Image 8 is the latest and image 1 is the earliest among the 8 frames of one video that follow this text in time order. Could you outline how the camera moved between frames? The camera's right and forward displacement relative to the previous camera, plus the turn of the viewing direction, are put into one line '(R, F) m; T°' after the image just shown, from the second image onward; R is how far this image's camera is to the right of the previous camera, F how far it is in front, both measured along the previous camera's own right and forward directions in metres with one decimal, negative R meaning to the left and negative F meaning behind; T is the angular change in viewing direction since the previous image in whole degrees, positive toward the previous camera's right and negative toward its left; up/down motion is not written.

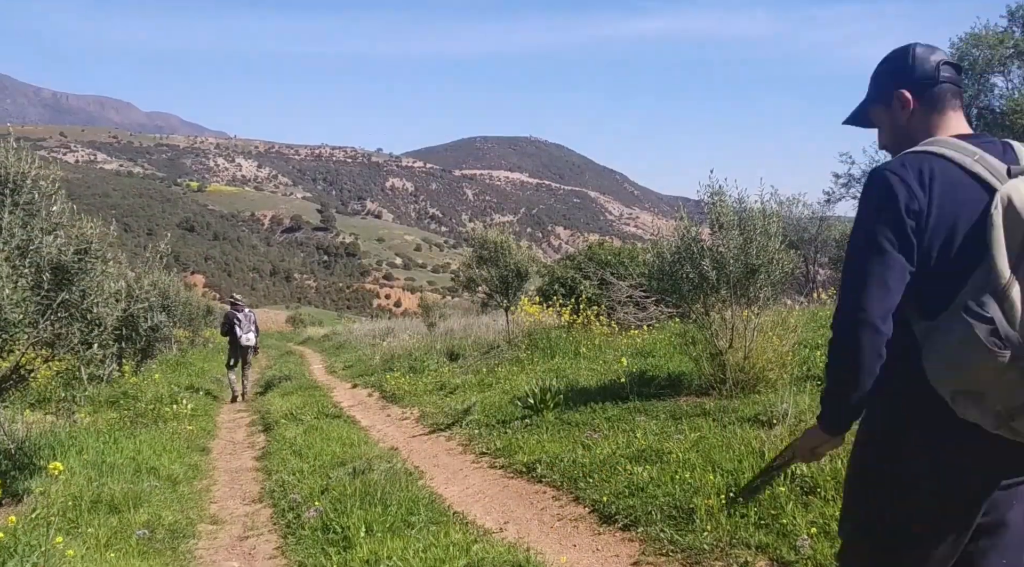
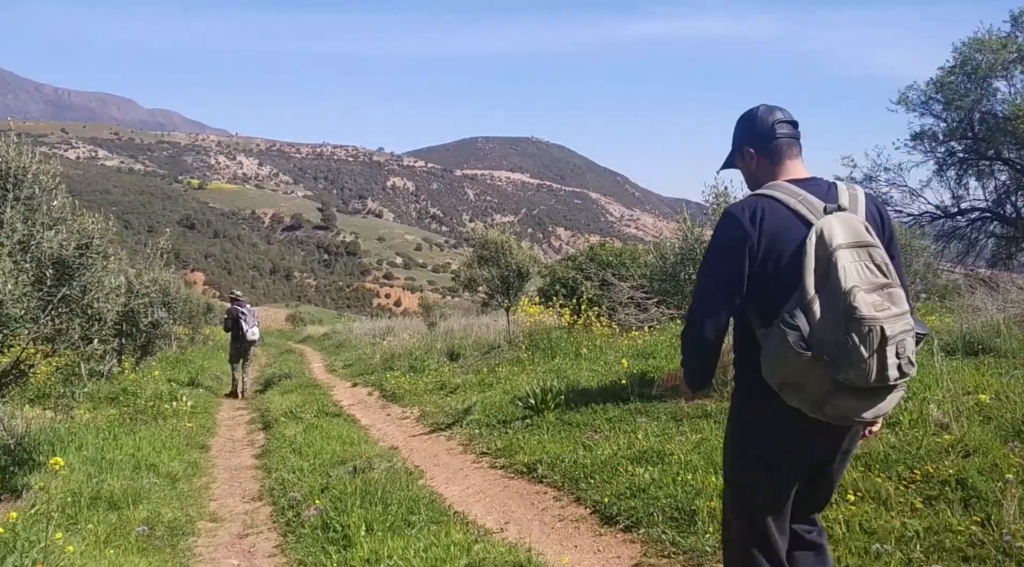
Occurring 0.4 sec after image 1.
(0.0, 0.0) m; 0°
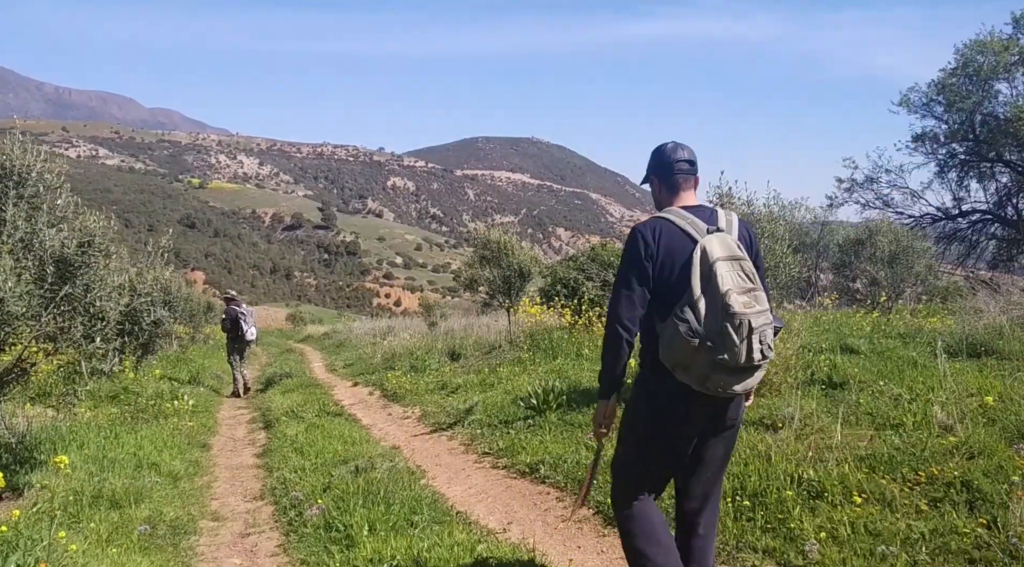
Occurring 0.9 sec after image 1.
(0.0, 0.0) m; 0°
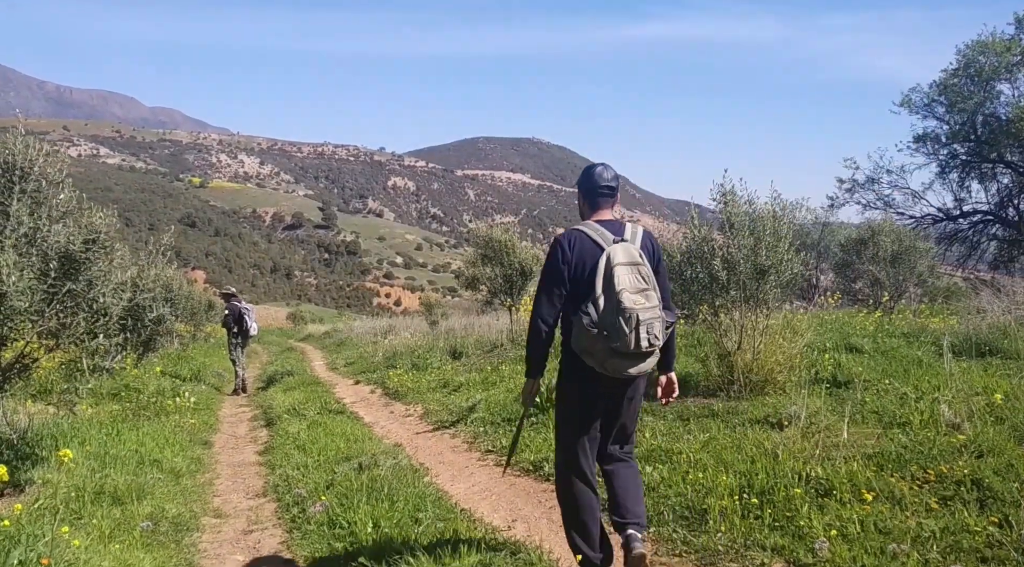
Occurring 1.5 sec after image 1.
(0.0, 0.0) m; 0°
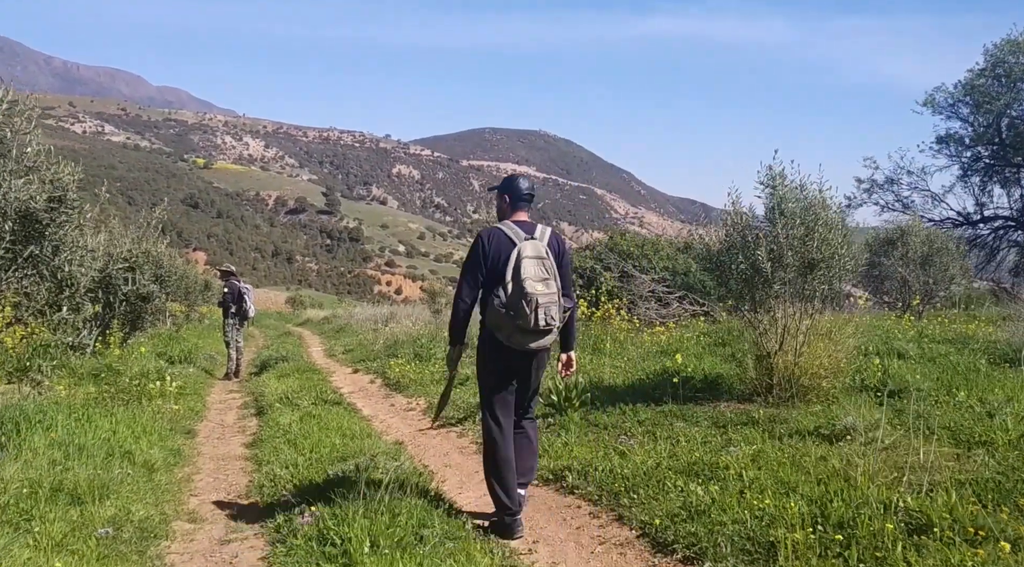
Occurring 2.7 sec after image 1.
(-0.2, +1.0) m; 0°
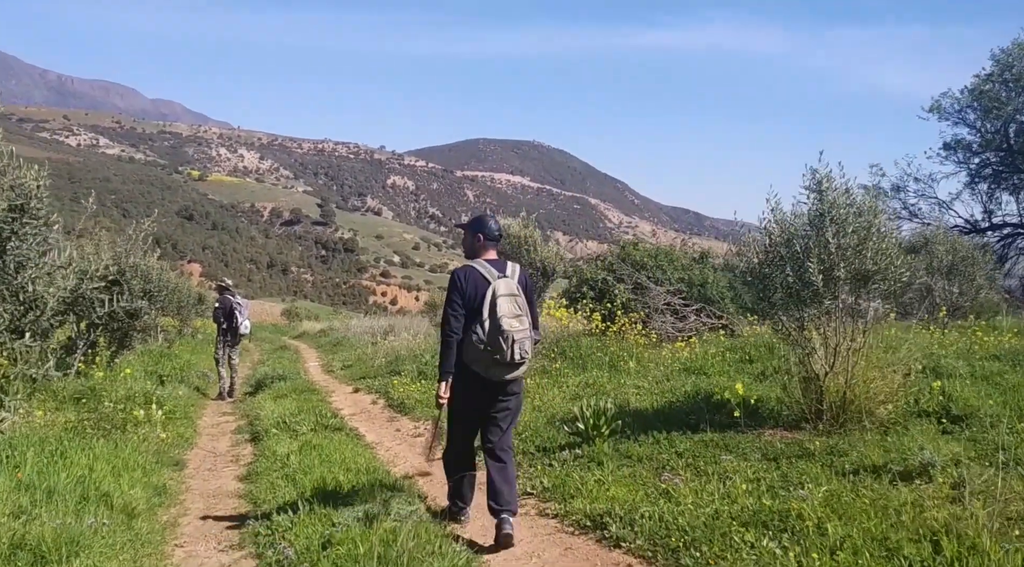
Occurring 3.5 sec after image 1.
(-0.2, +0.9) m; 0°
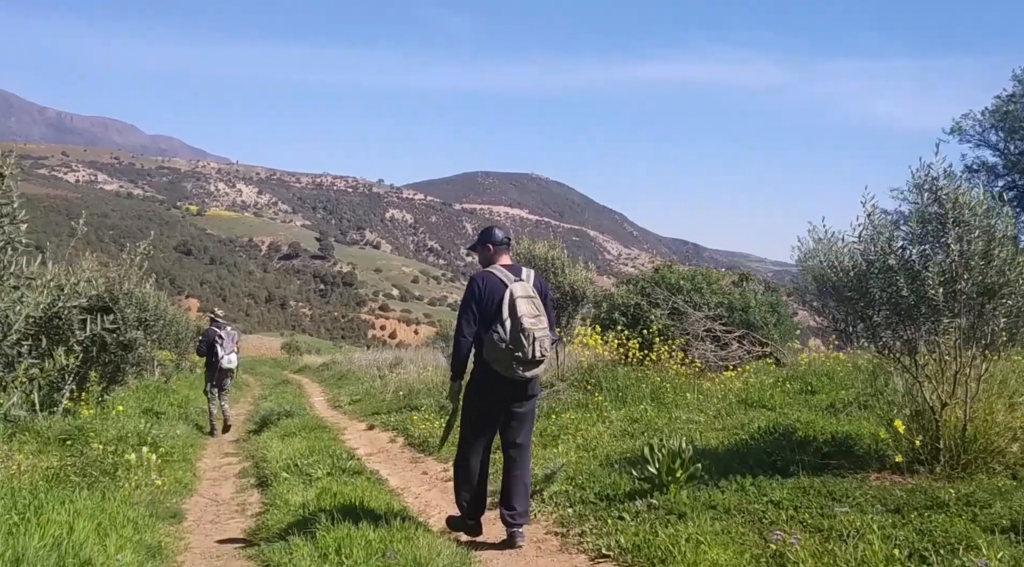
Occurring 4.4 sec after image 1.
(-0.5, +1.2) m; 0°
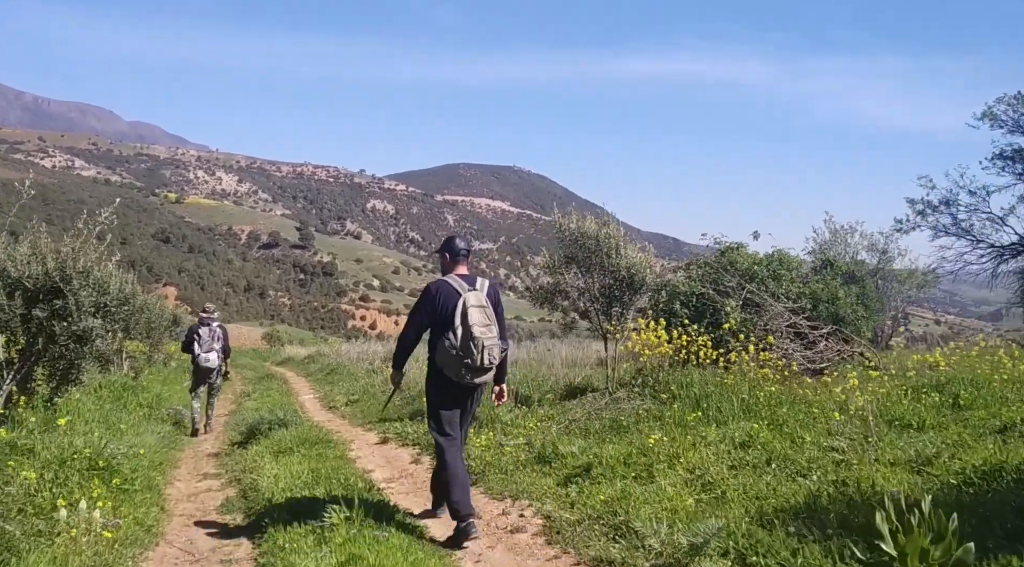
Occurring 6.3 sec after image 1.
(-0.9, +2.7) m; +1°
